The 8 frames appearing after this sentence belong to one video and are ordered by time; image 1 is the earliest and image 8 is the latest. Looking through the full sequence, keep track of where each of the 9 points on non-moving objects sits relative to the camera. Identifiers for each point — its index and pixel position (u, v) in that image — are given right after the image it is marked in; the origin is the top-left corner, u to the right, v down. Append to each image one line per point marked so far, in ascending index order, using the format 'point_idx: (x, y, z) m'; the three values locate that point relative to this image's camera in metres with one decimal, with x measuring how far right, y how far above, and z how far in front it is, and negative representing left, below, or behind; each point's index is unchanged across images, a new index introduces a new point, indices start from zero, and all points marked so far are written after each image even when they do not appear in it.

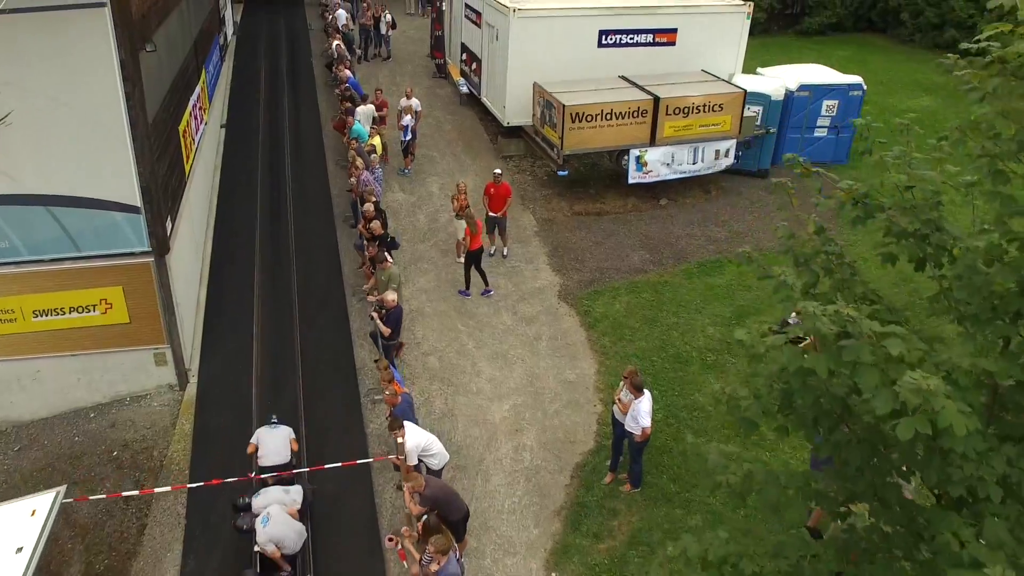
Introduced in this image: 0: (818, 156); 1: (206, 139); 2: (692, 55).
0: (+14.0, +6.1, +14.7) m
1: (-12.6, +6.2, +13.3) m
2: (+8.0, +10.3, +14.2) m
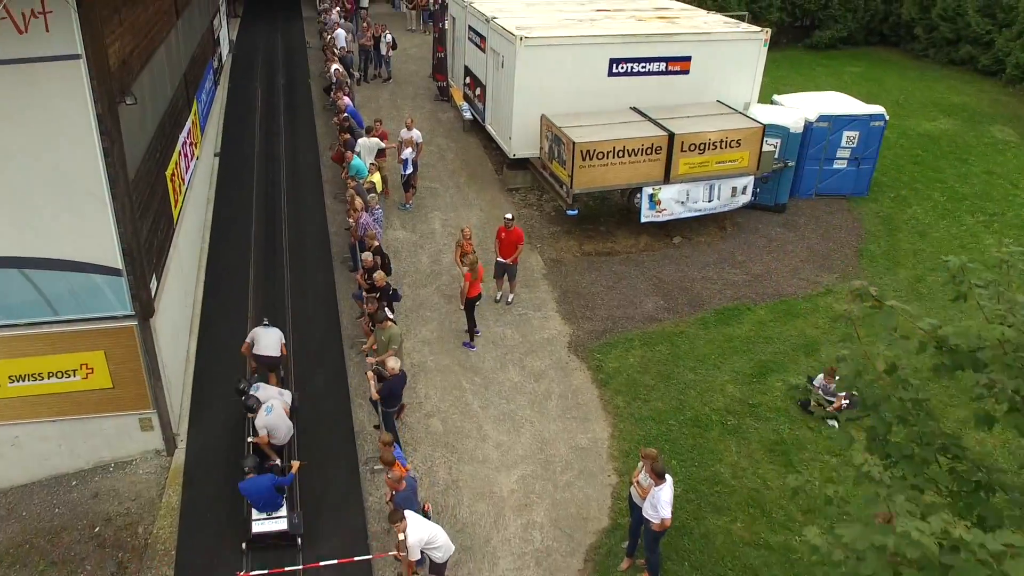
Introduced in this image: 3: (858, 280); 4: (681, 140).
0: (+14.3, +4.4, +14.1) m
1: (-12.4, +4.6, +12.7) m
2: (+8.2, +8.6, +13.6) m
3: (+12.5, +0.4, +11.6) m
4: (+6.1, +5.4, +11.6) m
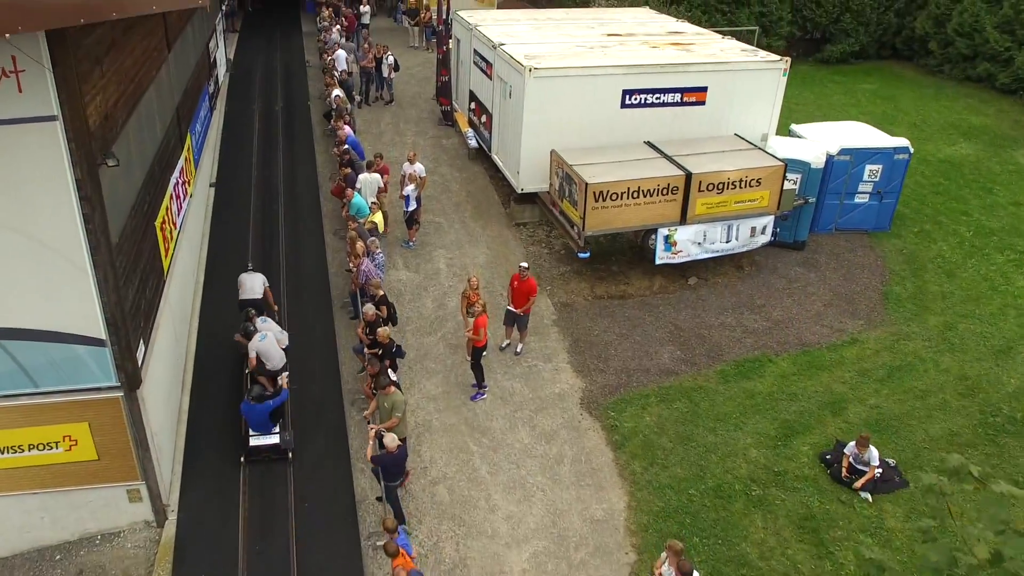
0: (+14.6, +2.8, +13.5) m
1: (-12.1, +3.0, +12.1) m
2: (+8.5, +7.0, +13.0) m
3: (+12.8, -1.3, +11.0) m
4: (+6.4, +3.7, +11.1) m
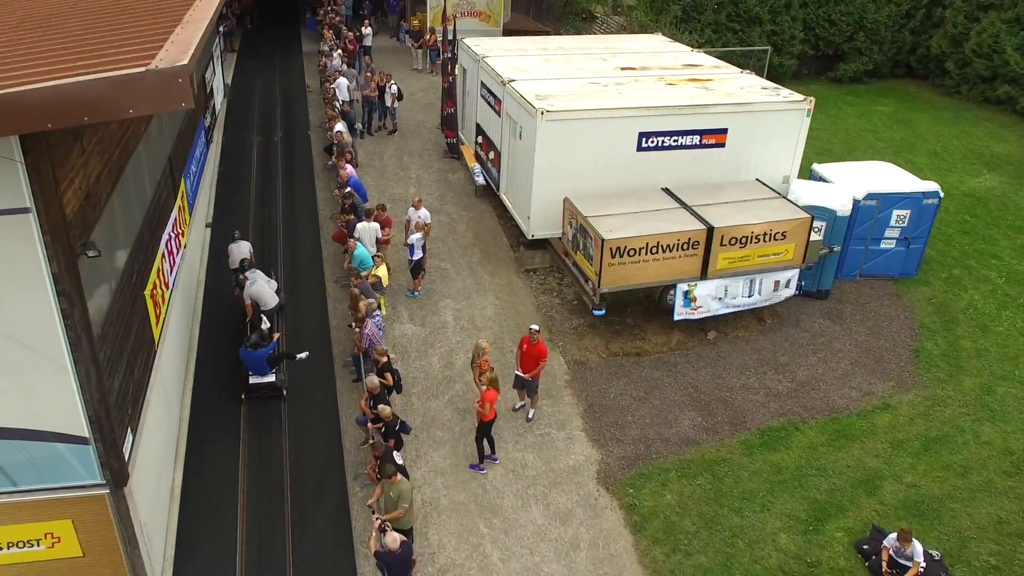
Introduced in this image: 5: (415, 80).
0: (+15.0, +0.8, +12.9) m
1: (-11.7, +1.0, +11.5) m
2: (+8.9, +5.0, +12.4) m
3: (+13.2, -3.3, +10.4) m
4: (+6.8, +1.8, +10.5) m
5: (-6.0, +13.0, +20.1) m
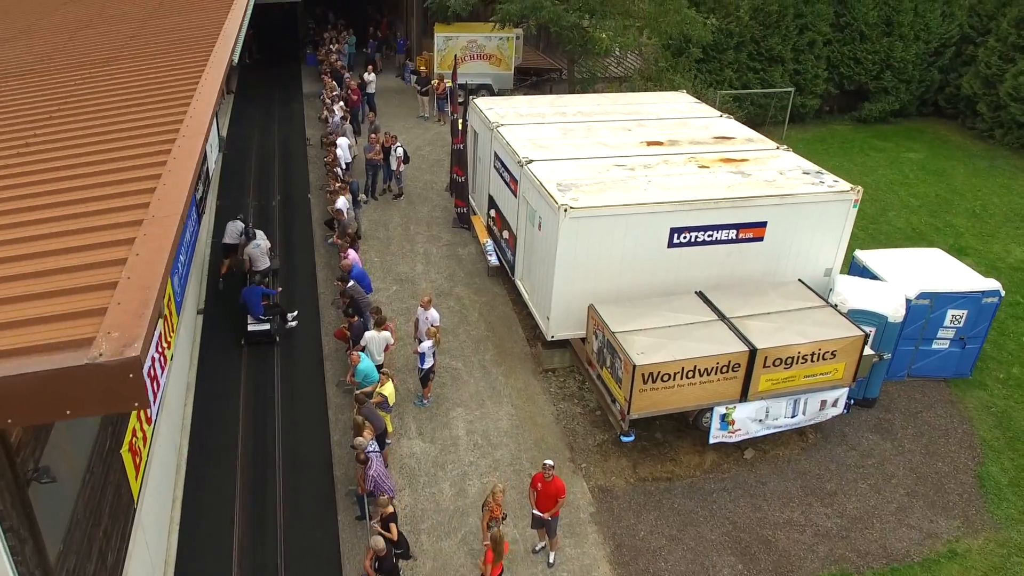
0: (+15.6, -3.0, +11.8) m
1: (-11.1, -2.6, +10.5) m
2: (+9.6, +1.3, +11.3) m
3: (+13.7, -7.1, +9.3) m
4: (+7.4, -2.0, +9.4) m
5: (-5.3, +9.3, +19.0) m
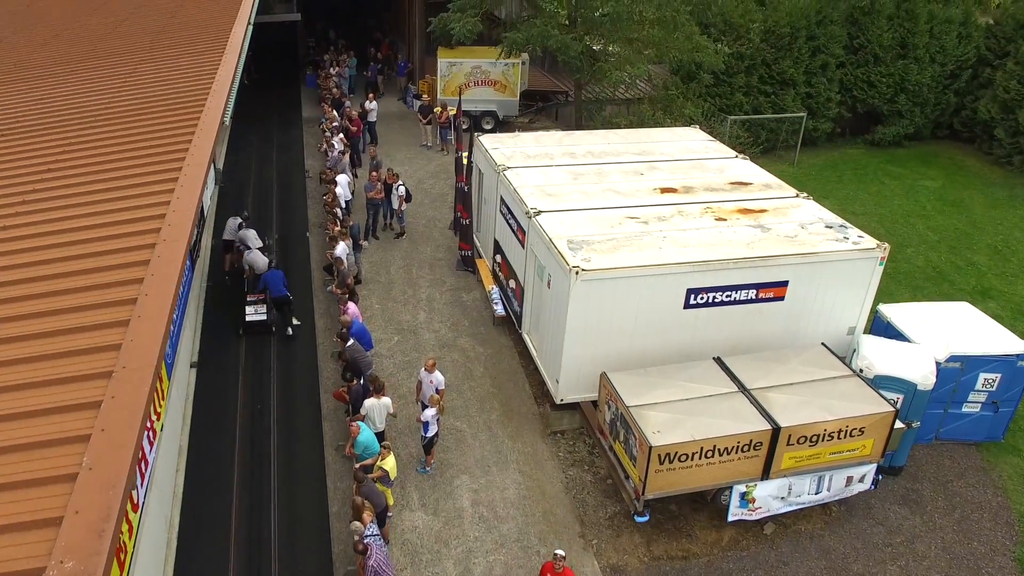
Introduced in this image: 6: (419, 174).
0: (+15.8, -5.1, +11.3) m
1: (-10.8, -4.6, +10.0) m
2: (+9.8, -0.8, +10.7) m
3: (+14.0, -9.2, +8.8) m
4: (+7.6, -4.0, +8.9) m
5: (-5.0, +7.3, +18.5) m
6: (-5.2, +6.3, +17.7) m
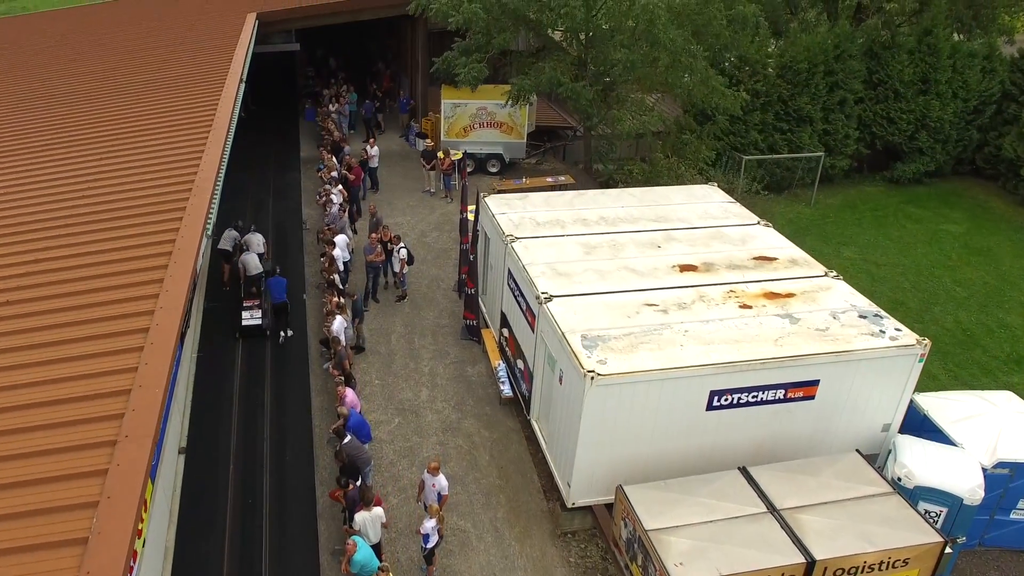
0: (+16.1, -8.2, +10.4) m
1: (-10.6, -7.5, +9.3) m
2: (+10.1, -3.8, +9.9) m
3: (+14.2, -12.2, +7.9) m
4: (+7.9, -7.0, +8.1) m
5: (-4.7, +4.4, +17.7) m
6: (-4.8, +3.4, +17.0) m
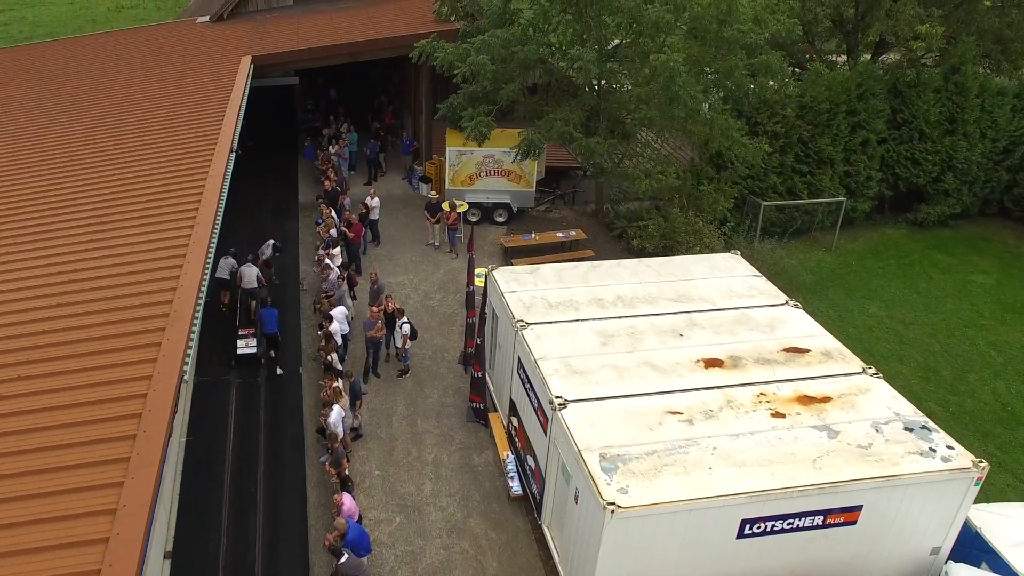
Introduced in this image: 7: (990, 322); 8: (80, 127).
0: (+16.4, -11.4, +9.5) m
1: (-10.3, -10.6, +8.6) m
2: (+10.4, -7.0, +9.0) m
3: (+14.5, -15.4, +7.0) m
4: (+8.2, -10.2, +7.2) m
5: (-4.2, +1.2, +17.0) m
6: (-4.4, +0.3, +16.3) m
7: (+25.9, -1.9, +17.4) m
8: (-21.3, +7.7, +16.0) m
